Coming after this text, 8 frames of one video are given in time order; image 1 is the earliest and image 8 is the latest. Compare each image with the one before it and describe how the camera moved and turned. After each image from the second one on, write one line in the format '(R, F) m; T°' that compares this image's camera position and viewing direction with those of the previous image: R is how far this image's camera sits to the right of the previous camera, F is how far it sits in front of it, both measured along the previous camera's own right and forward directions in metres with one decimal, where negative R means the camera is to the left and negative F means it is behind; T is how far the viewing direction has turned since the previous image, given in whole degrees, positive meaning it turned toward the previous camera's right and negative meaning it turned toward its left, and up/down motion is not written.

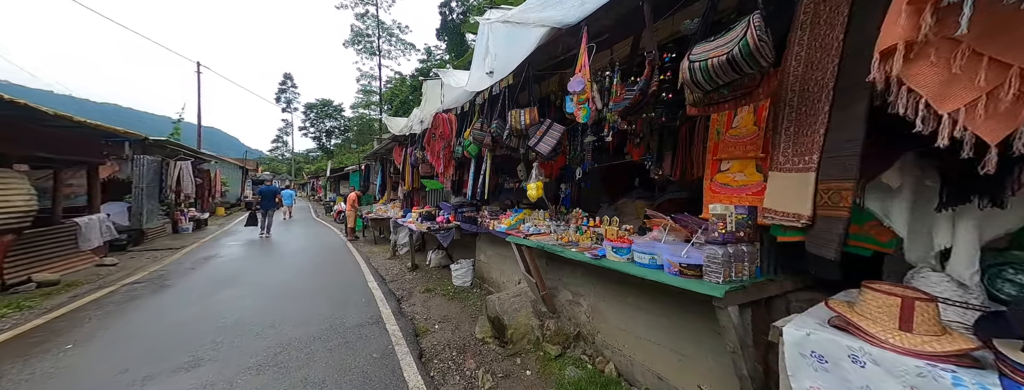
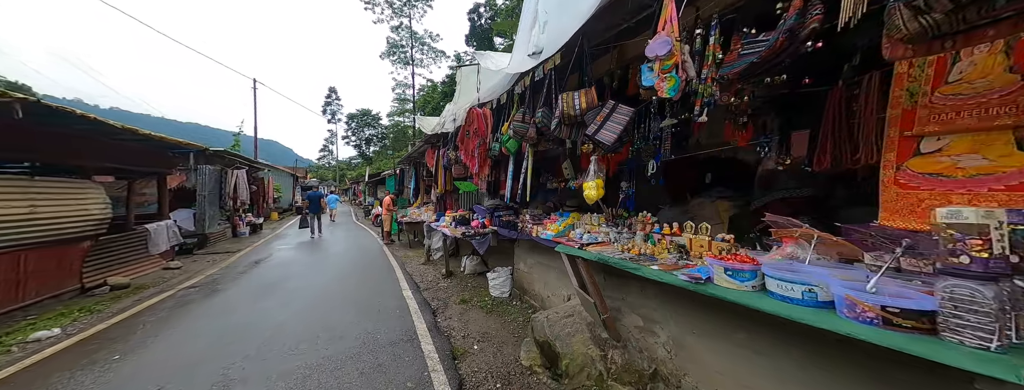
(-0.2, +0.4) m; -6°
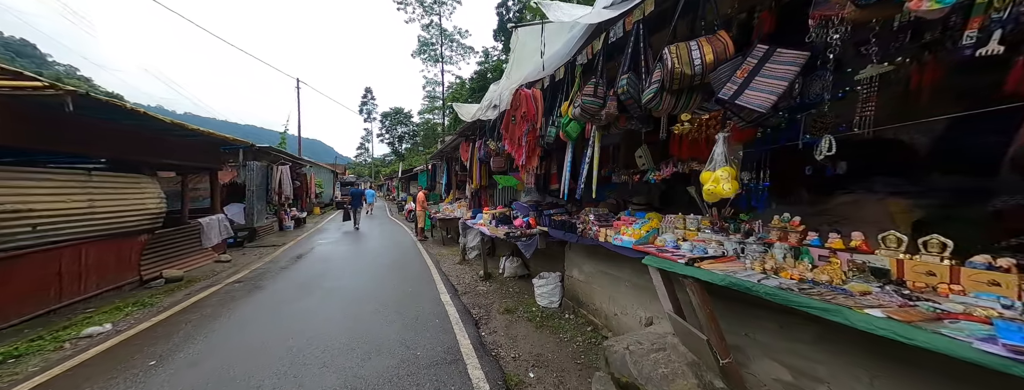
(-0.3, +0.5) m; -6°
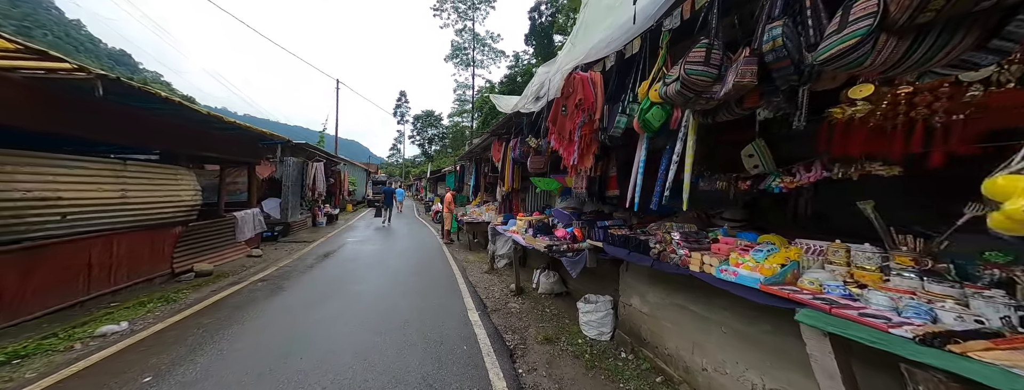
(-0.2, +0.6) m; -5°
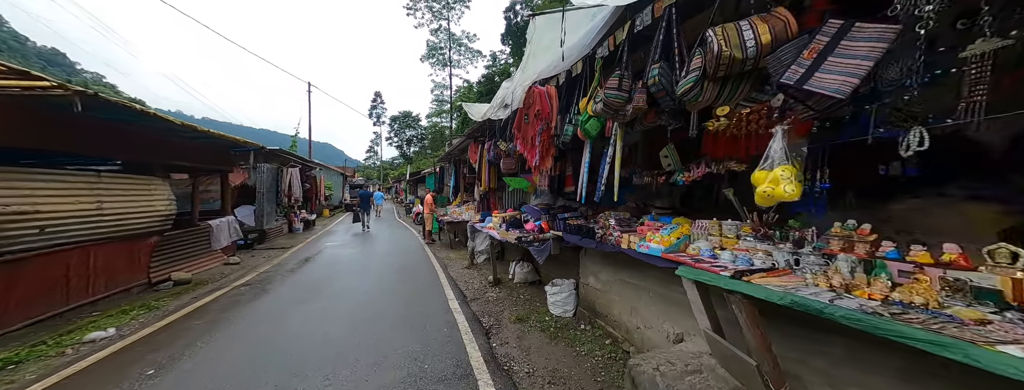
(+0.1, -0.4) m; +4°
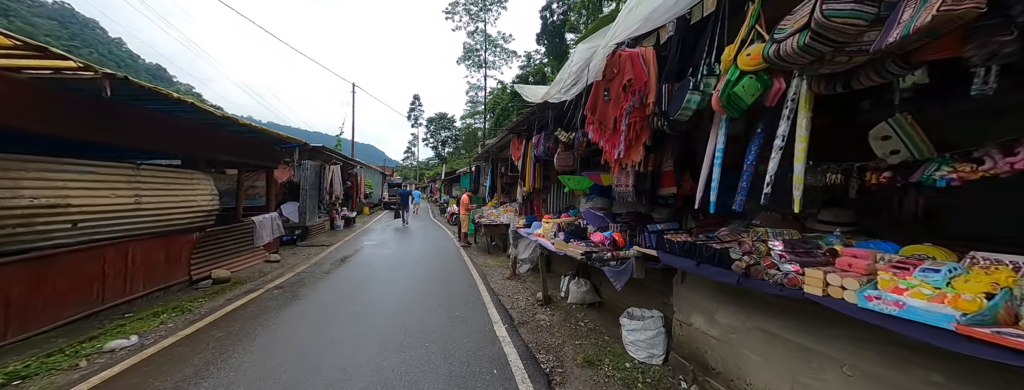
(-0.3, +0.8) m; -6°
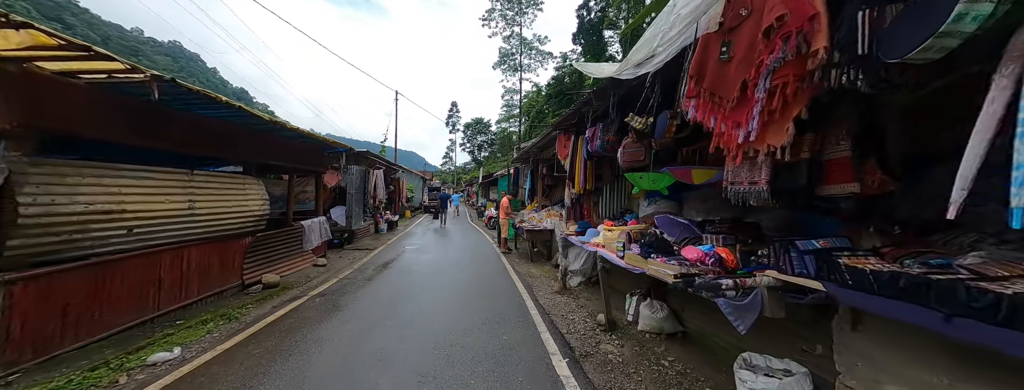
(-0.2, +0.6) m; -7°
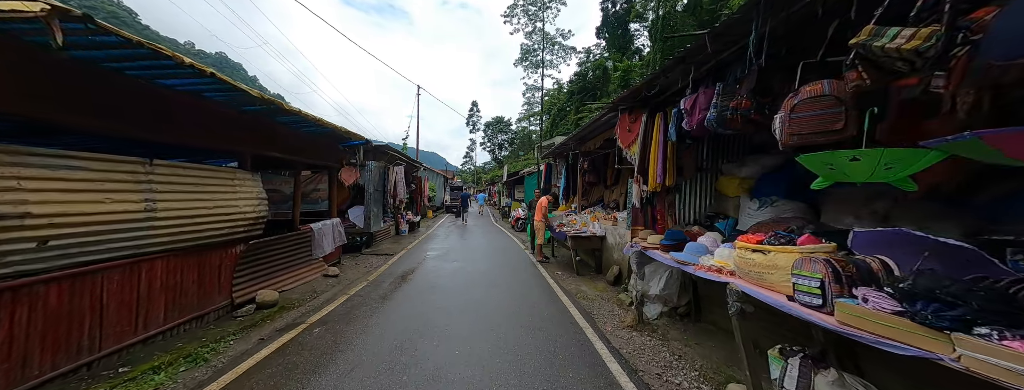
(-0.5, +1.3) m; -4°
